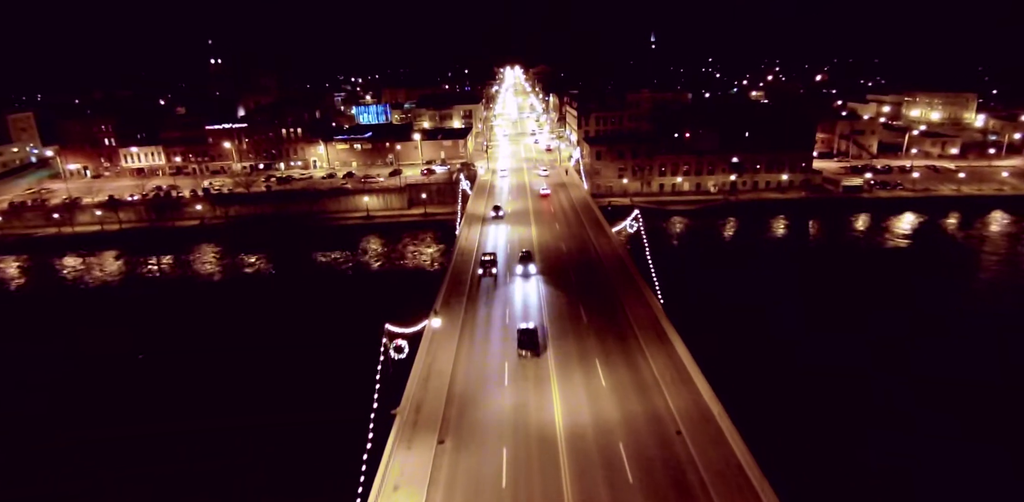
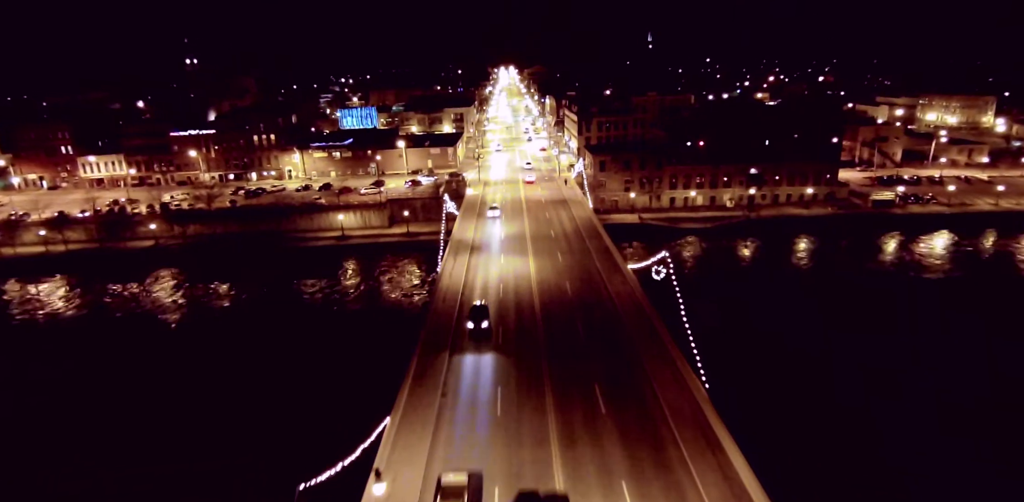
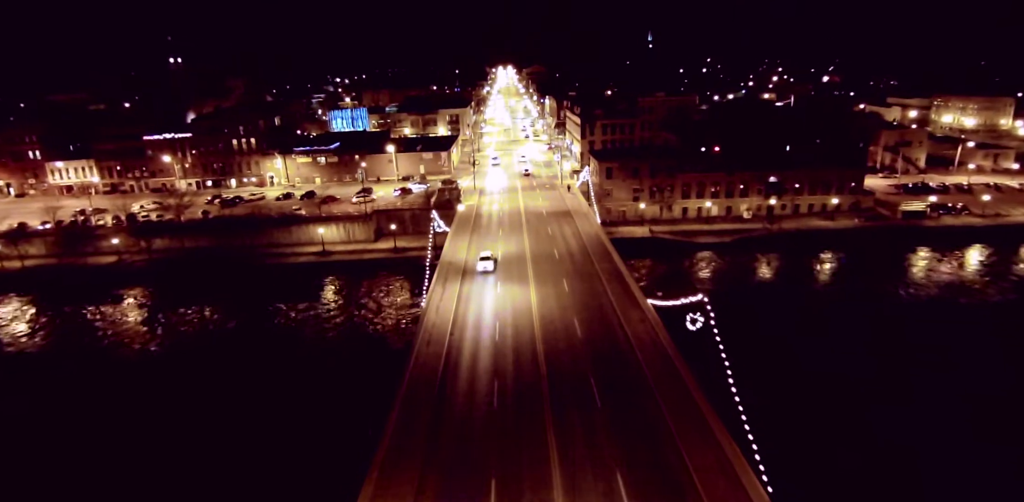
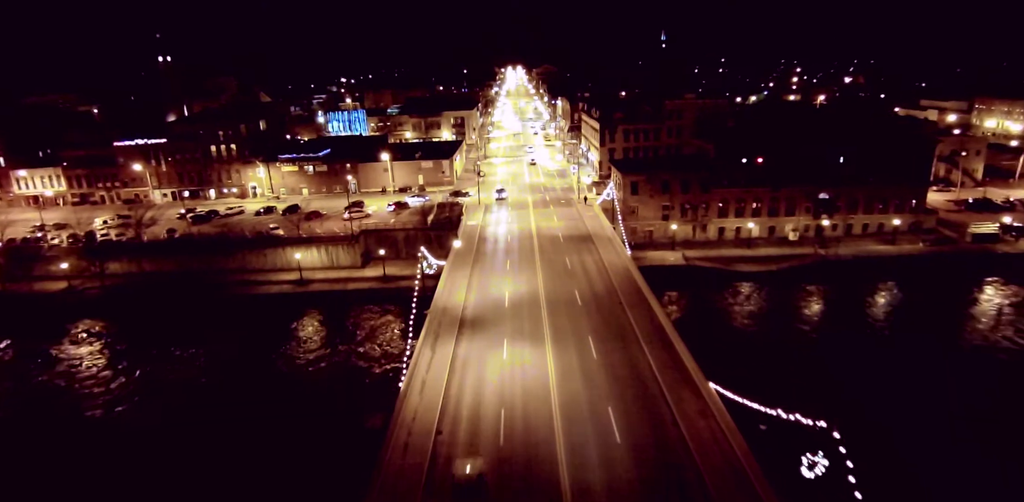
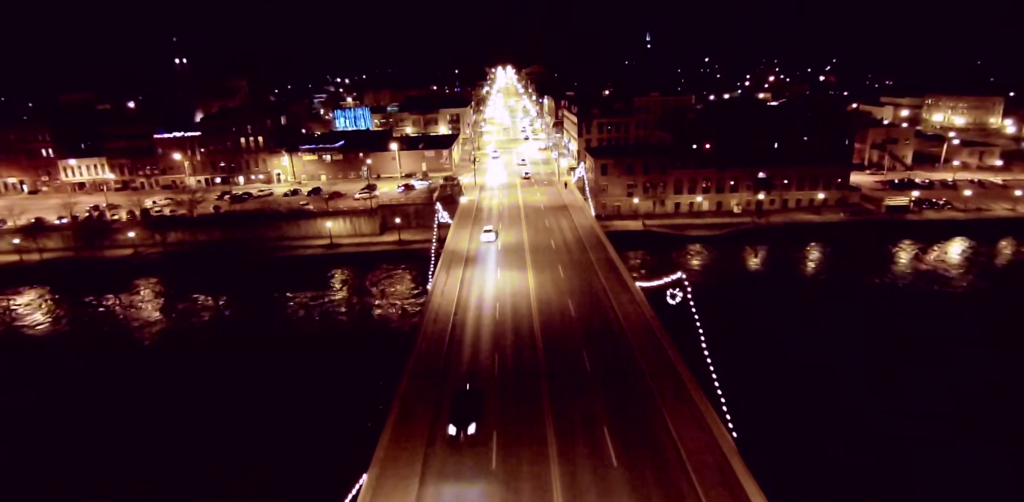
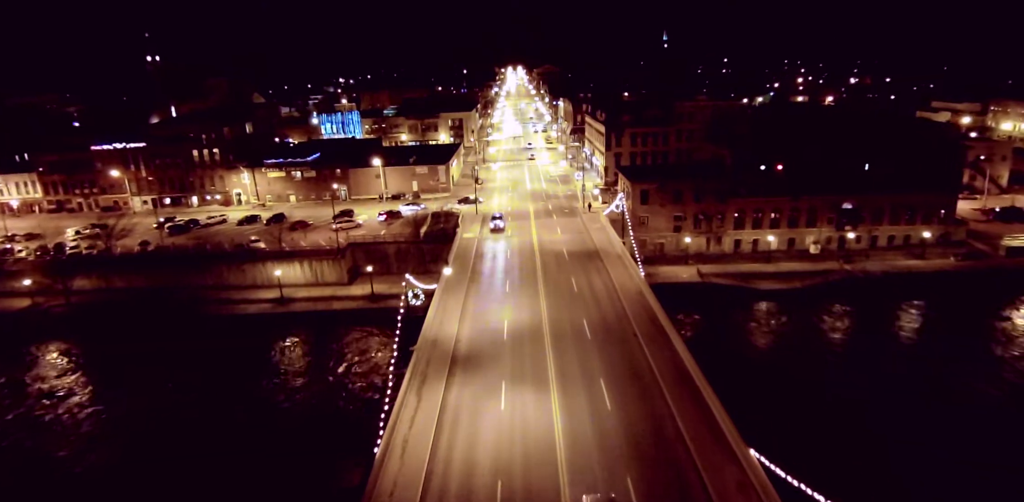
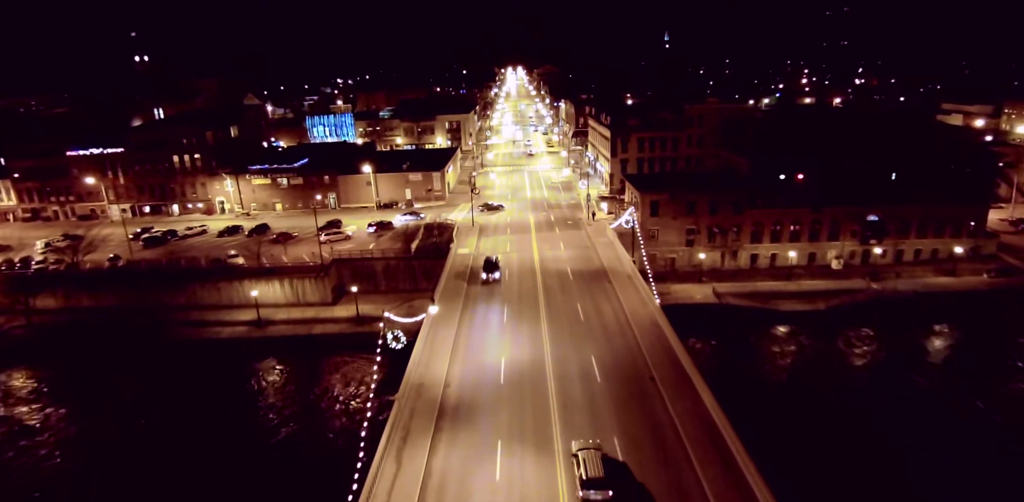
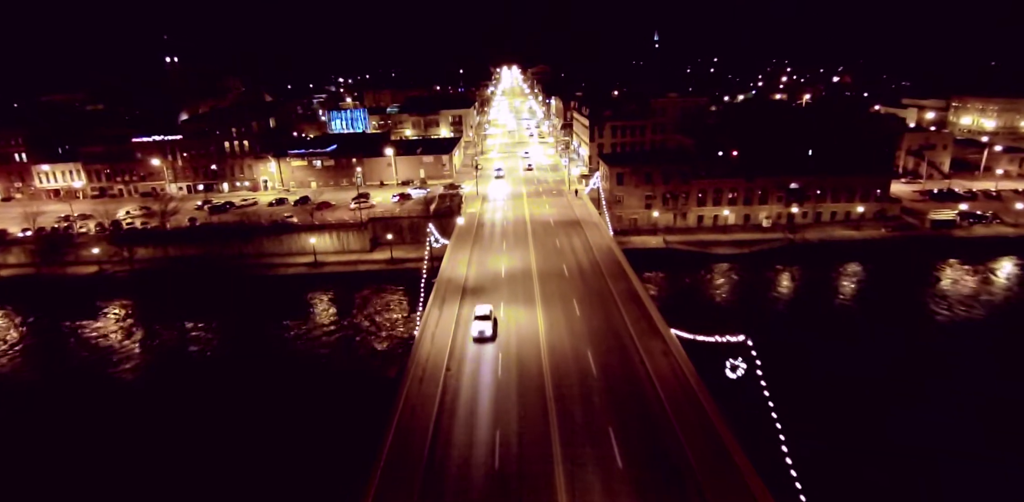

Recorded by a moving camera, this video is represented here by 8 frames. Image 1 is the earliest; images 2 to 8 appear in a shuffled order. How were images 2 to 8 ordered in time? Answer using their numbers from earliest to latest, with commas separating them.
2, 5, 3, 8, 4, 6, 7
